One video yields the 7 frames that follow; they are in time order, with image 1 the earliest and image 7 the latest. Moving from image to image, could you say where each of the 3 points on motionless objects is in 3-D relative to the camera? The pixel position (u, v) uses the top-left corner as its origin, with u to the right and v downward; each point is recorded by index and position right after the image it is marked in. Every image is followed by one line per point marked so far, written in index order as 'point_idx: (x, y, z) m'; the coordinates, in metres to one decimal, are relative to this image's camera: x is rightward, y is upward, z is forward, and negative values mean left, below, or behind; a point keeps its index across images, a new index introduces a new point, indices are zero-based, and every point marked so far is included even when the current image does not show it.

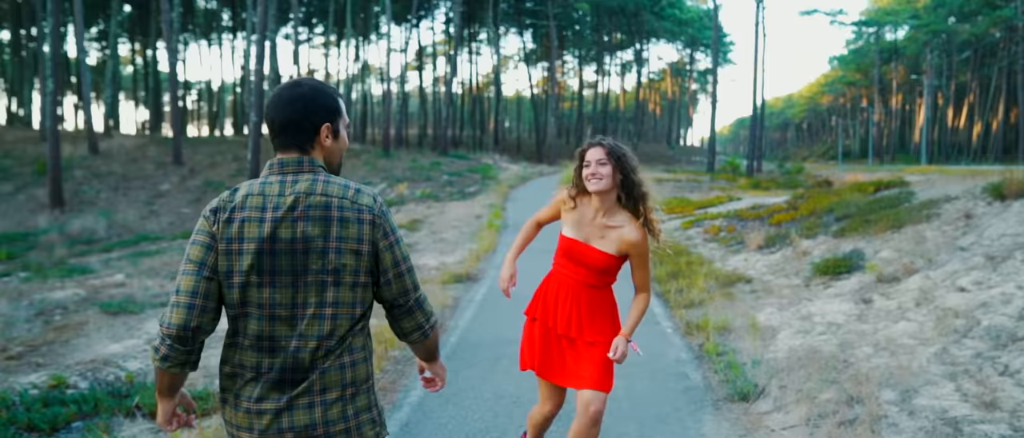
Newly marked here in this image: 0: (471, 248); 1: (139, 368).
0: (-0.8, -0.6, +17.9) m
1: (-3.9, -1.6, +8.5) m
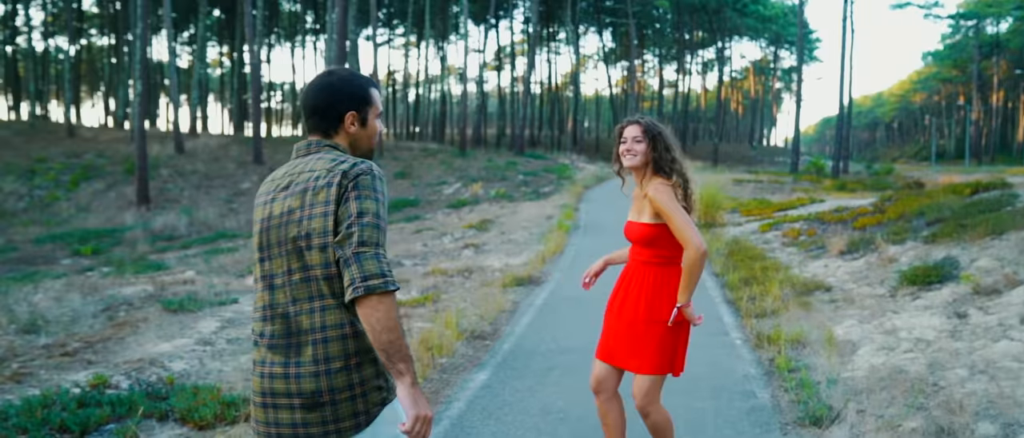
0: (+0.6, -0.6, +17.4) m
1: (-3.4, -1.5, +8.4) m
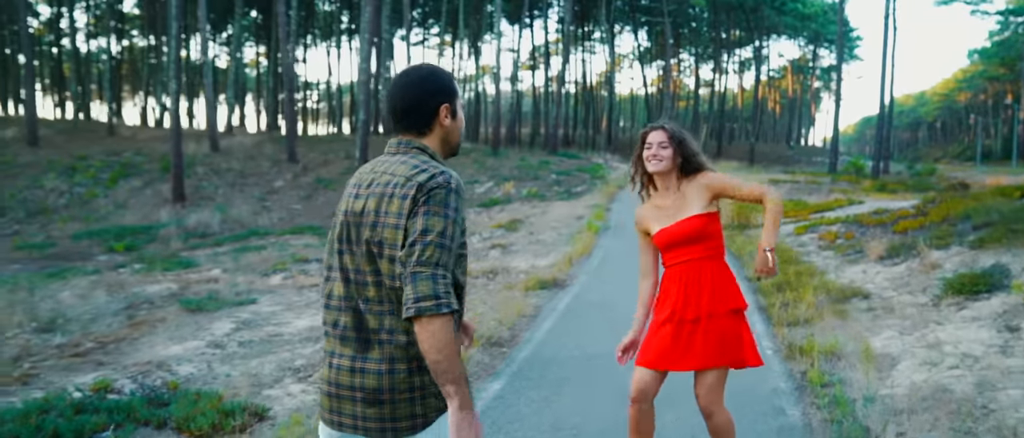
0: (+1.1, -0.7, +17.0) m
1: (-3.2, -1.5, +8.1) m
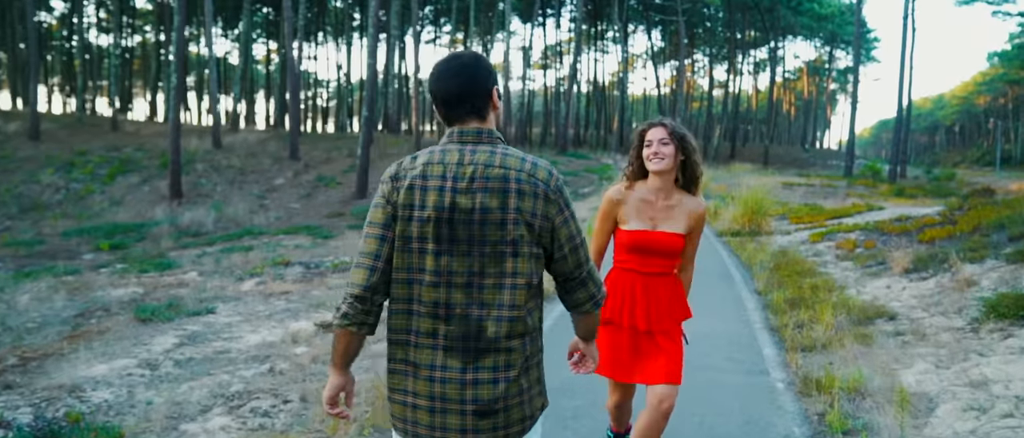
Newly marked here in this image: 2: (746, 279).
0: (+1.0, -0.7, +15.8) m
1: (-3.5, -1.6, +7.0) m
2: (+3.6, -0.9, +12.7) m
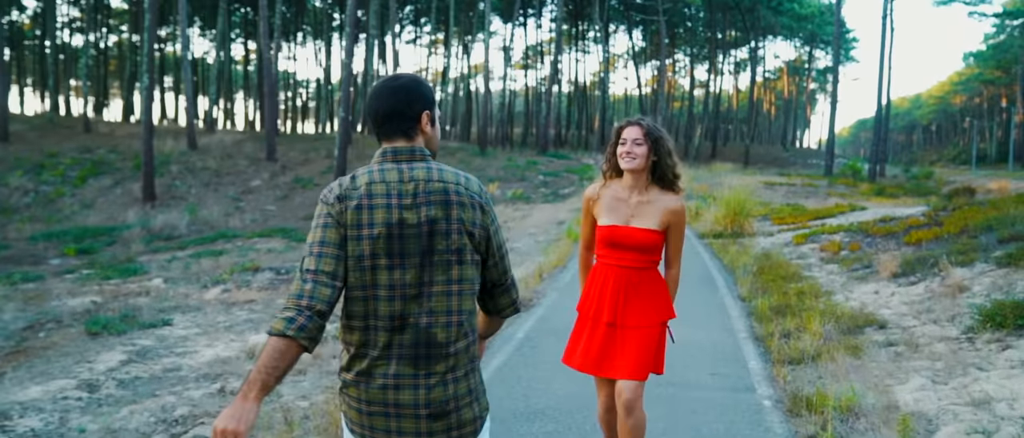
0: (+0.5, -0.8, +15.3) m
1: (-3.7, -1.6, +6.4) m
2: (+3.3, -1.0, +12.2) m
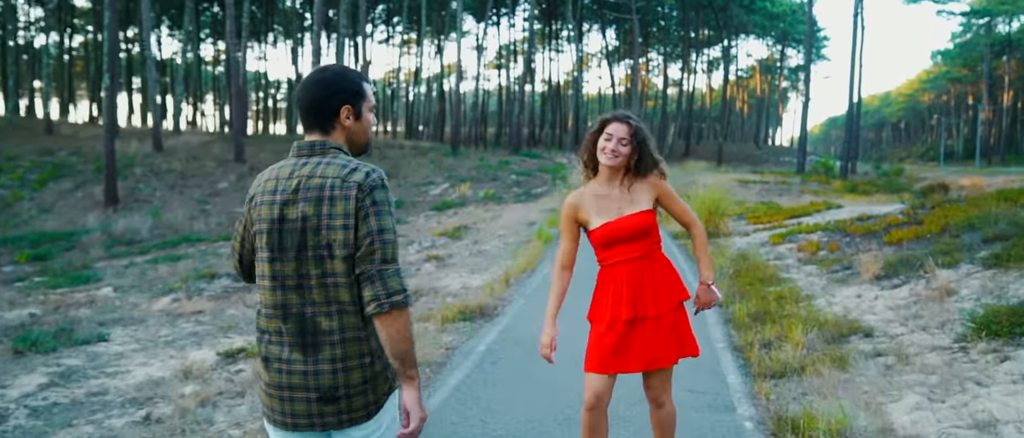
0: (-0.1, -0.8, +14.7) m
1: (-4.1, -1.7, +5.7) m
2: (+2.8, -1.0, +11.7) m
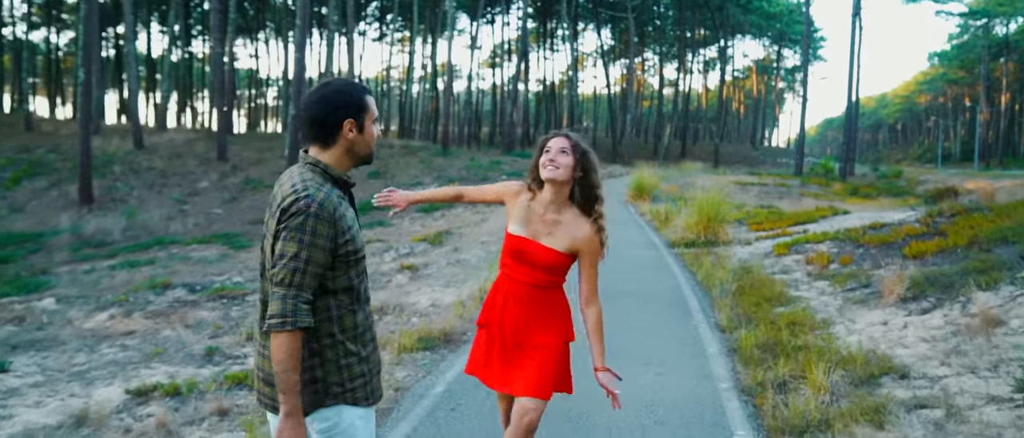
0: (-0.4, -0.9, +13.3) m
1: (-4.3, -1.8, +4.2) m
2: (+2.4, -1.1, +10.3) m
